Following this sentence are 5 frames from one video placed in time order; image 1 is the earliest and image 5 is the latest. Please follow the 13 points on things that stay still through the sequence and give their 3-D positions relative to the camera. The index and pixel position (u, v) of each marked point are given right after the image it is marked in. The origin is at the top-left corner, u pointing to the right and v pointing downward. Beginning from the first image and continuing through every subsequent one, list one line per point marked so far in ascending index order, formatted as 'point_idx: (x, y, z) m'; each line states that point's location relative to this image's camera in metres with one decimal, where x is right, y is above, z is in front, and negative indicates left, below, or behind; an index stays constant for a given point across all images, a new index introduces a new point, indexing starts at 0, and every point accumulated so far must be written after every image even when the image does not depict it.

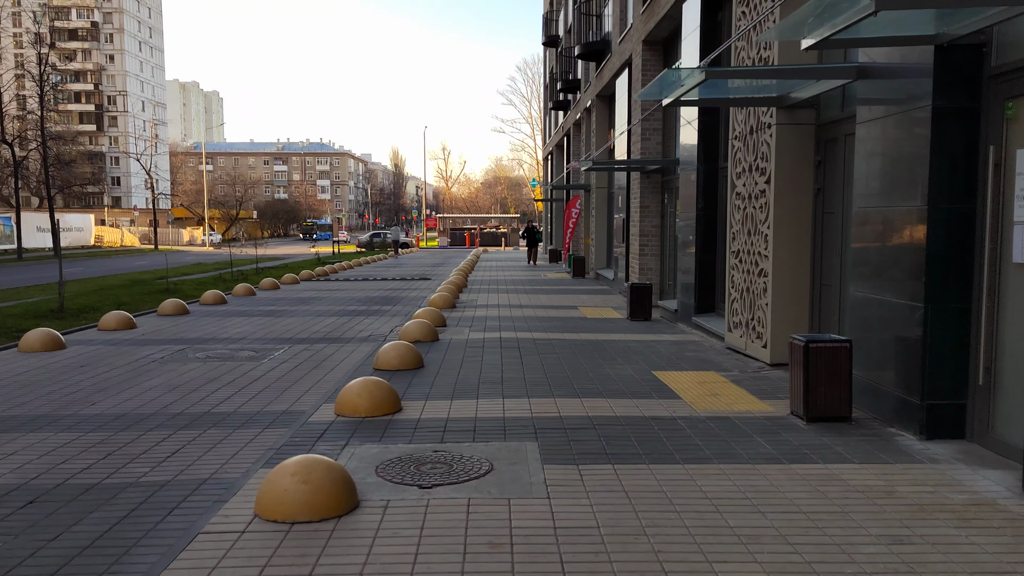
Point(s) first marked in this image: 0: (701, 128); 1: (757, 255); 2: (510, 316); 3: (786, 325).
0: (+2.8, +2.3, +11.3) m
1: (+2.7, +0.4, +8.5) m
2: (0.0, -0.5, +13.6) m
3: (+2.9, -0.4, +8.1) m
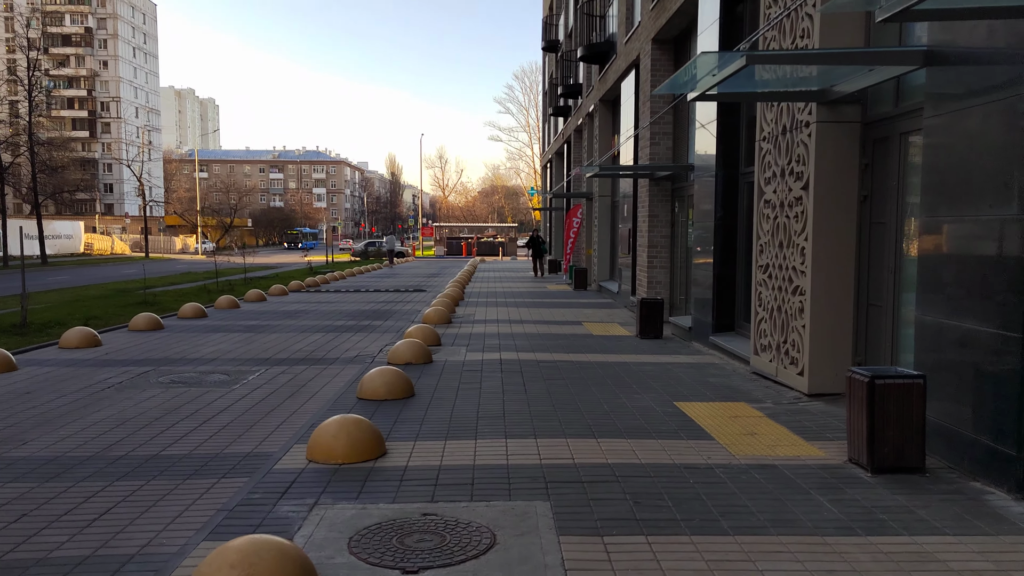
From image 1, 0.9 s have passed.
0: (+2.8, +2.1, +10.4) m
1: (+2.7, +0.2, +7.5) m
2: (0.0, -0.7, +12.6) m
3: (+2.9, -0.6, +7.1) m
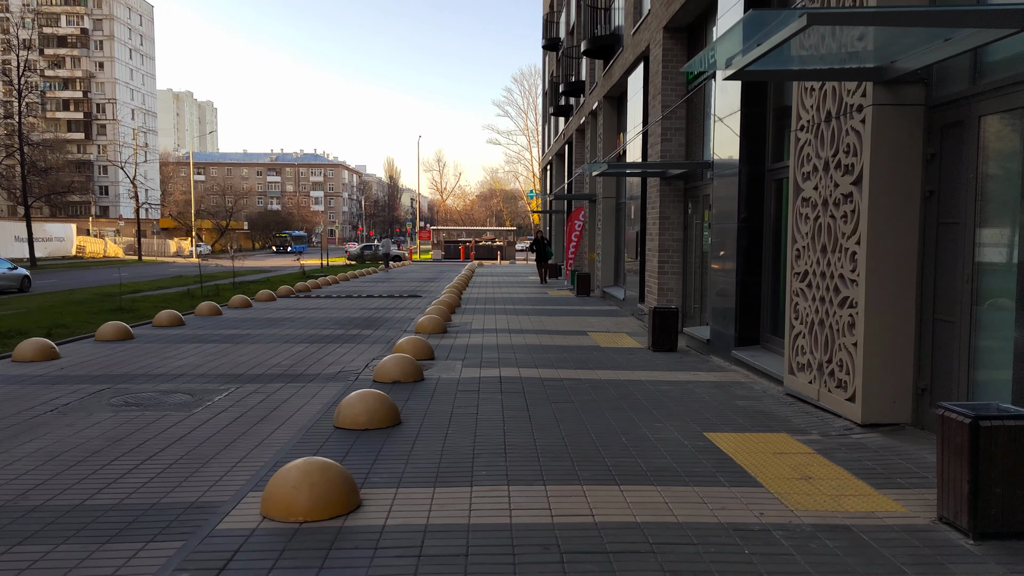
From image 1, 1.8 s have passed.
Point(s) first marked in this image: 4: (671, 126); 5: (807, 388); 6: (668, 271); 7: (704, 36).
0: (+2.8, +2.0, +9.4) m
1: (+2.7, +0.1, +6.5) m
2: (0.0, -0.8, +11.6) m
3: (+2.9, -0.7, +6.0) m
4: (+2.7, +2.8, +13.3) m
5: (+2.7, -0.9, +7.1) m
6: (+2.7, +0.3, +13.3) m
7: (+3.1, +4.1, +12.5) m
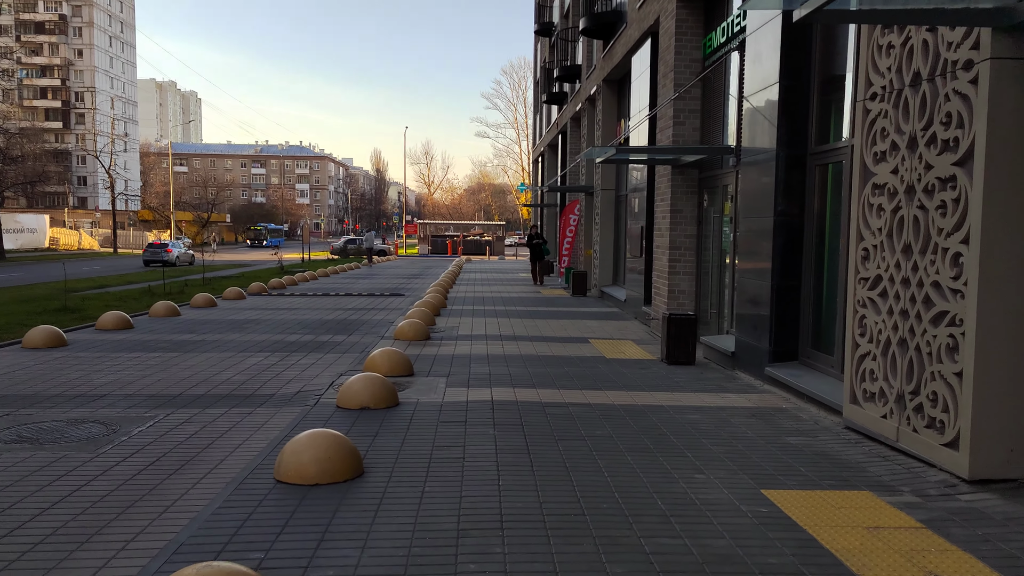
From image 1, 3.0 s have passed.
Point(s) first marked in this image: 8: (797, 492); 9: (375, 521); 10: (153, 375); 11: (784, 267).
0: (+2.7, +2.0, +7.9) m
1: (+2.7, 0.0, +5.0) m
2: (-0.1, -0.9, +10.1) m
3: (+2.9, -0.7, +4.6) m
4: (+2.6, +2.7, +11.8) m
5: (+2.6, -1.0, +5.6) m
6: (+2.5, +0.3, +11.8) m
7: (+3.0, +4.0, +11.0) m
8: (+1.7, -1.2, +4.6) m
9: (-0.7, -1.2, +4.2) m
10: (-3.9, -1.0, +8.6) m
11: (+2.8, +0.2, +8.0) m
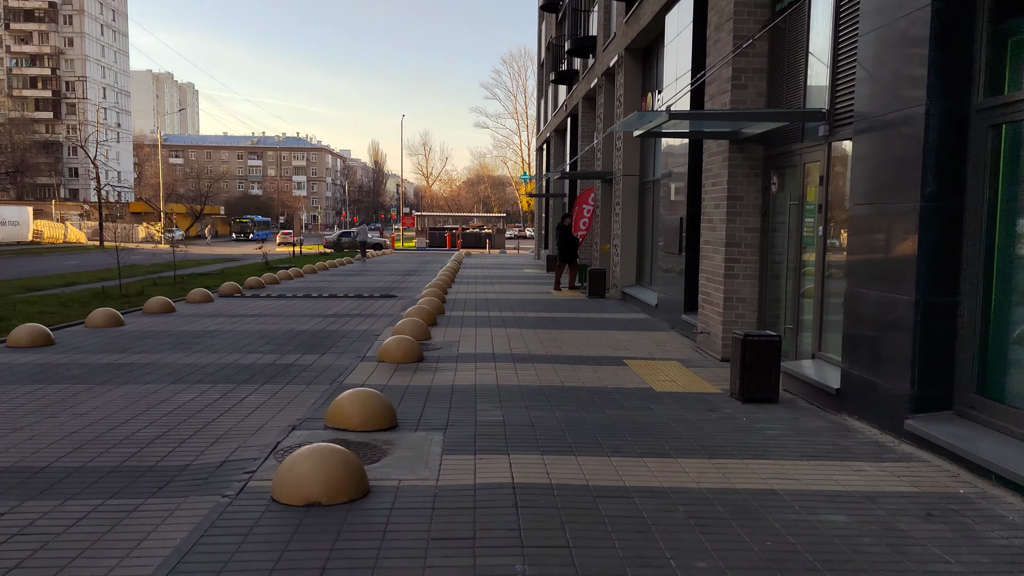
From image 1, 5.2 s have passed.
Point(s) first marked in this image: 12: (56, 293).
0: (+2.9, +1.8, +5.4) m
1: (+2.9, -0.1, +2.6) m
2: (+0.1, -1.0, +7.6) m
3: (+3.1, -0.9, +2.1) m
4: (+2.8, +2.7, +9.3) m
5: (+2.8, -1.1, +3.1) m
6: (+2.7, +0.2, +9.3) m
7: (+3.2, +3.9, +8.5) m
8: (+1.9, -1.4, +2.1) m
9: (-0.5, -1.4, +1.7) m
10: (-3.8, -1.1, +6.1) m
11: (+3.0, +0.1, +5.5) m
12: (-10.5, -0.1, +18.0) m
